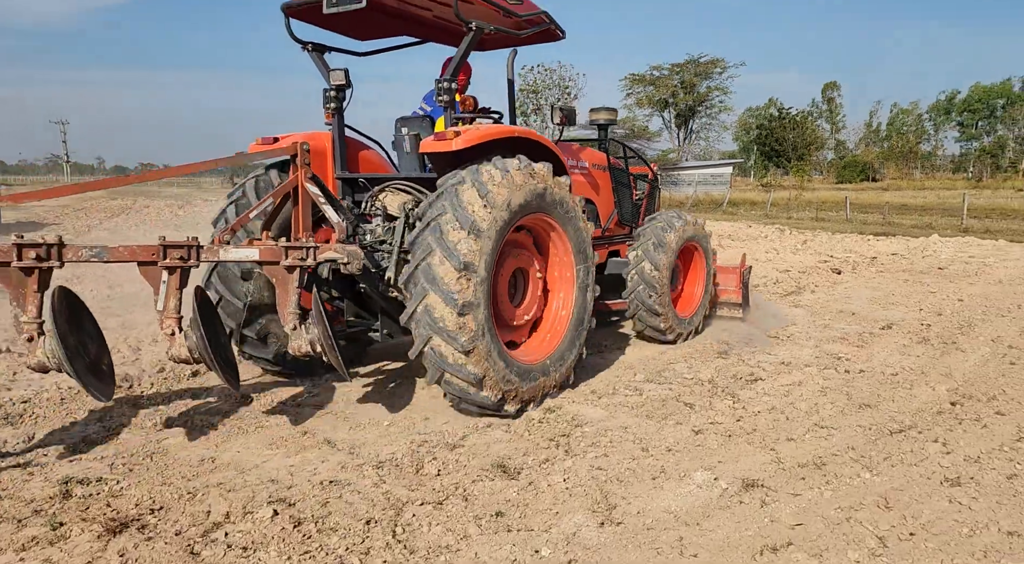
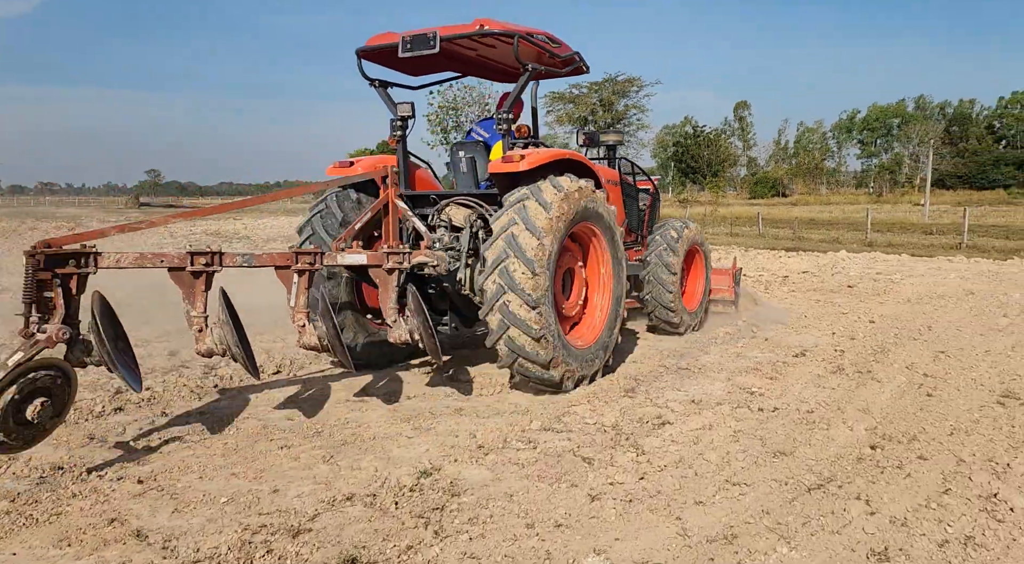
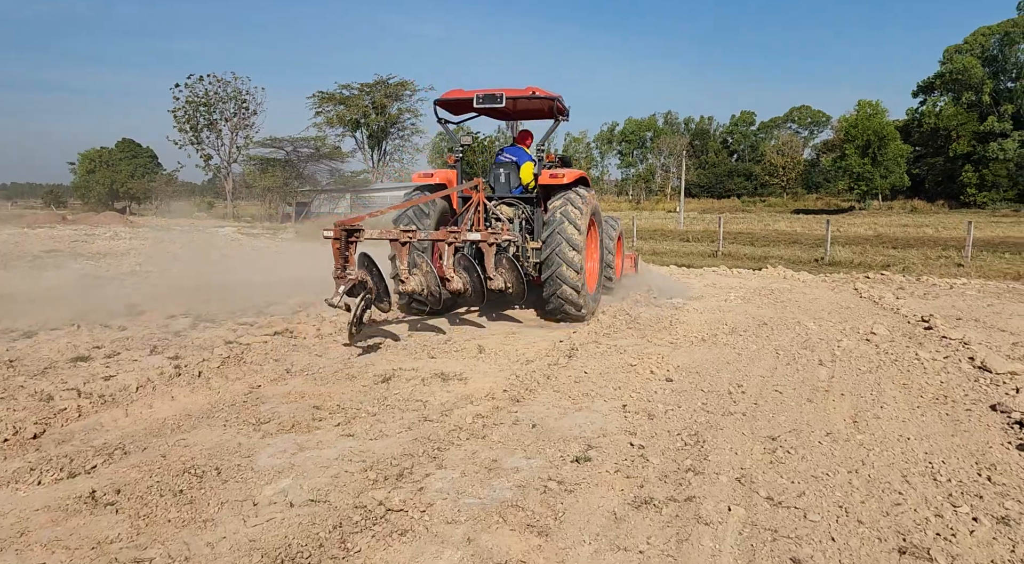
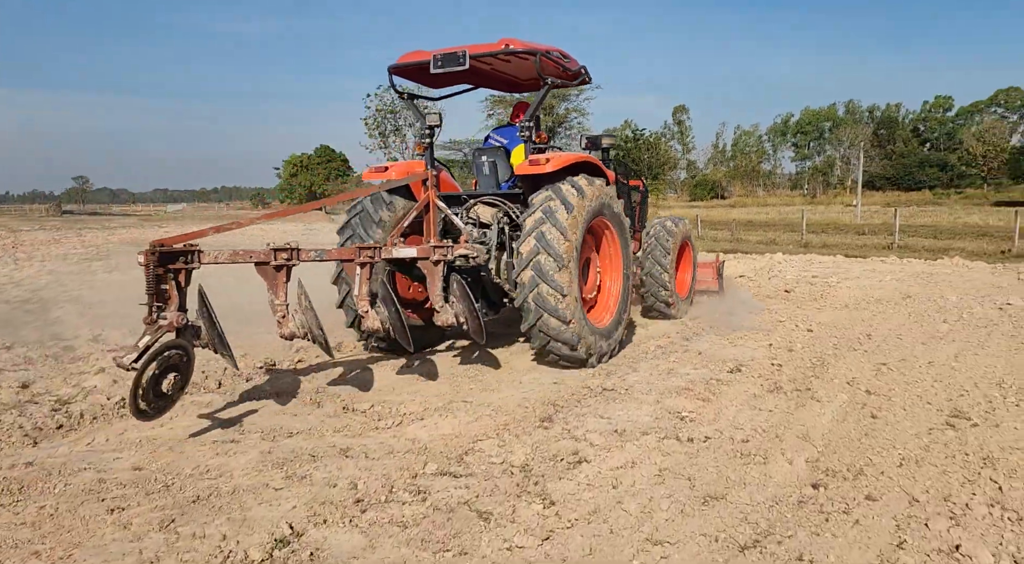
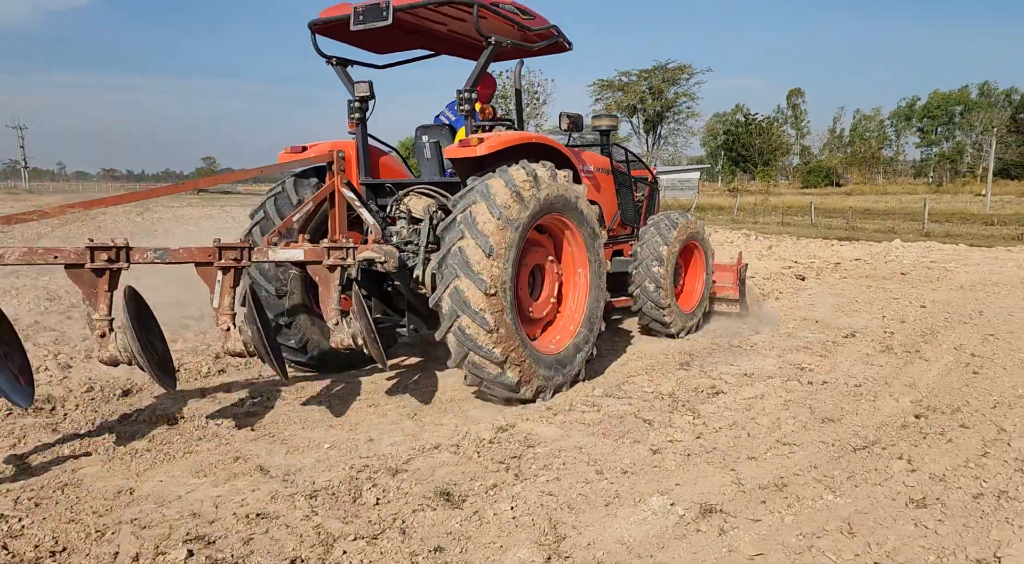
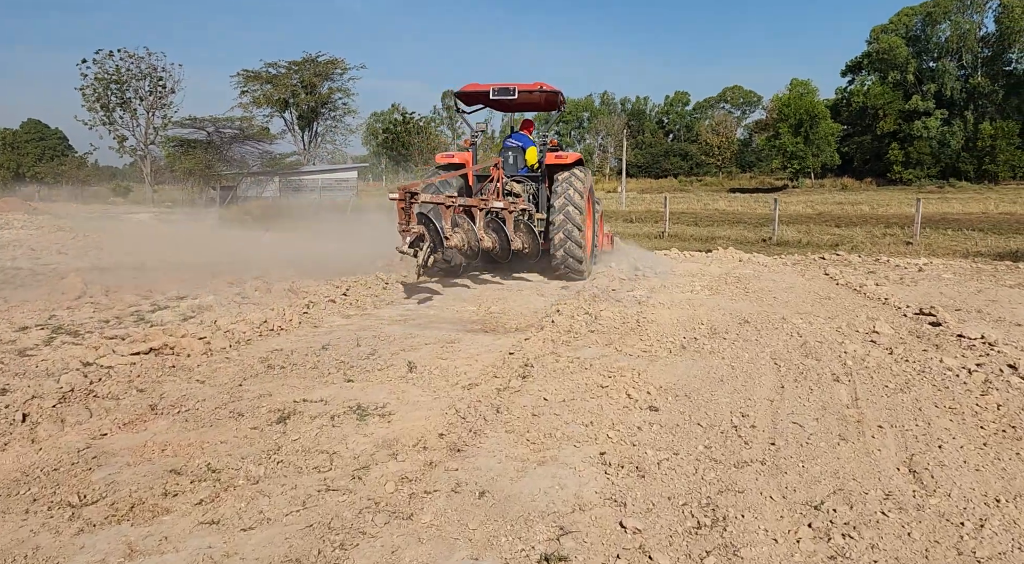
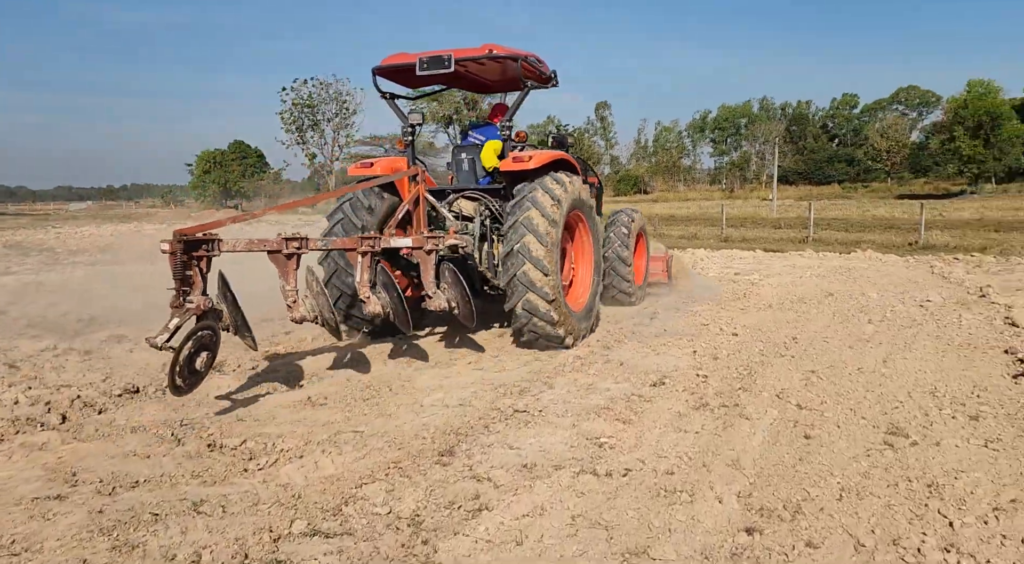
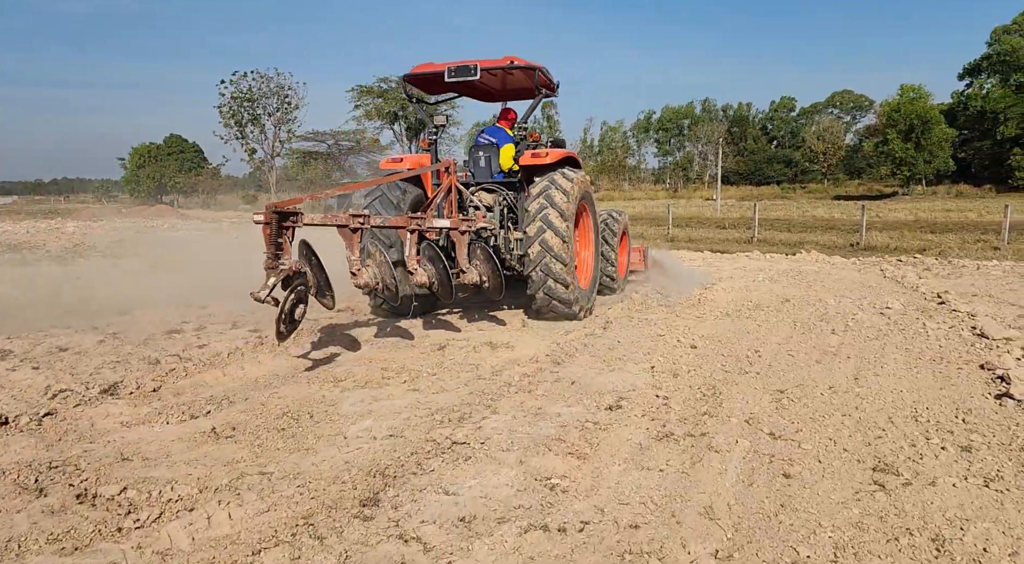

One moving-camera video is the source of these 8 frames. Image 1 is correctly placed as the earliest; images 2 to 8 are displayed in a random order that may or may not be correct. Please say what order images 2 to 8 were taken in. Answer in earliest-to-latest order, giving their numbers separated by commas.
5, 2, 4, 7, 8, 3, 6
